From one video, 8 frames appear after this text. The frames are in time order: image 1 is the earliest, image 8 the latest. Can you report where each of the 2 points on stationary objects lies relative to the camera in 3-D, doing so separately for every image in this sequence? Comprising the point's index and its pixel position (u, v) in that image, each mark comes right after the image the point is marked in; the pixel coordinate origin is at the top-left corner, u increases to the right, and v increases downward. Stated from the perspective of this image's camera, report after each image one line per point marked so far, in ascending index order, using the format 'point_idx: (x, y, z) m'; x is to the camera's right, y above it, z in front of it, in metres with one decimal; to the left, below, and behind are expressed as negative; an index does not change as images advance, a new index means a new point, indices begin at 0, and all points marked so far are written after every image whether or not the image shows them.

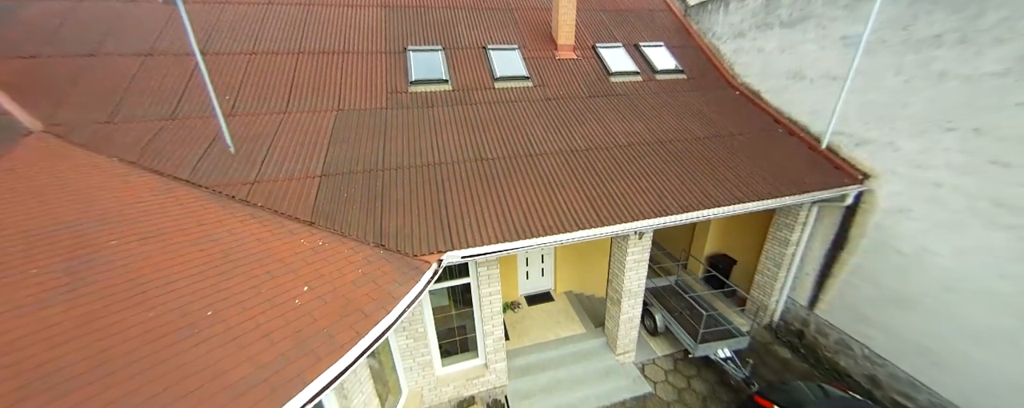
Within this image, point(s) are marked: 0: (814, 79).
0: (+5.2, +2.1, +5.1) m
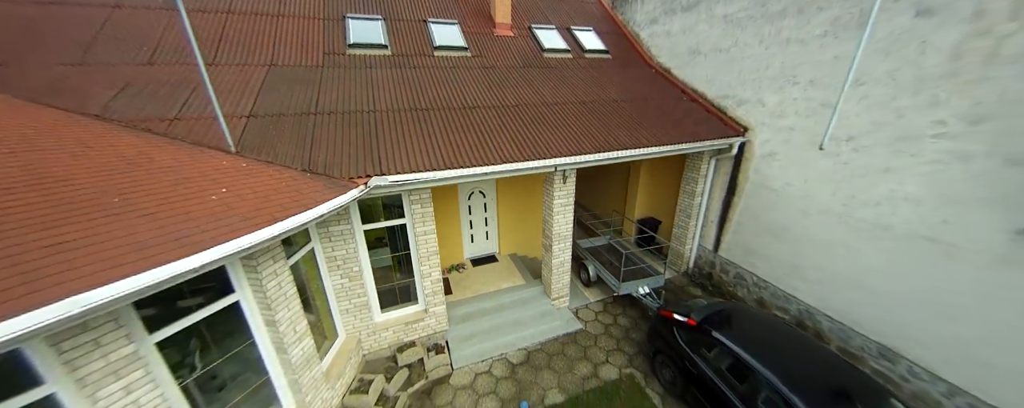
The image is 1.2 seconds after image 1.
0: (+4.0, +3.0, +6.0) m
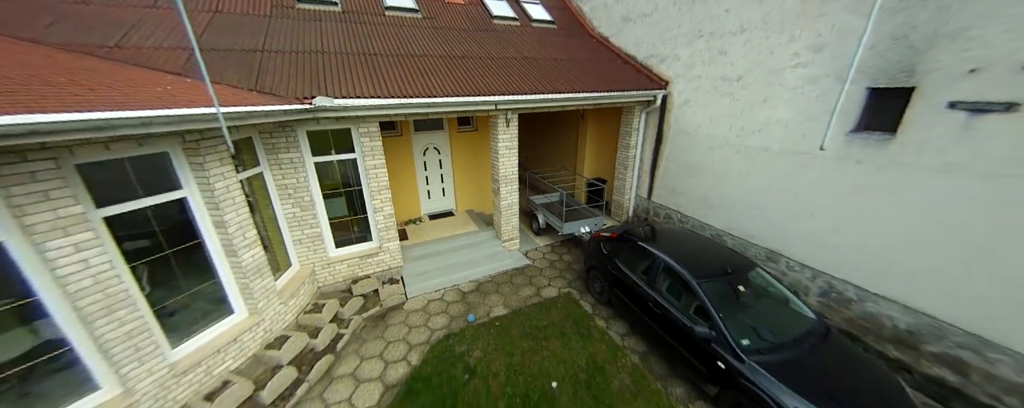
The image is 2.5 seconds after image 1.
0: (+2.8, +4.2, +6.8) m
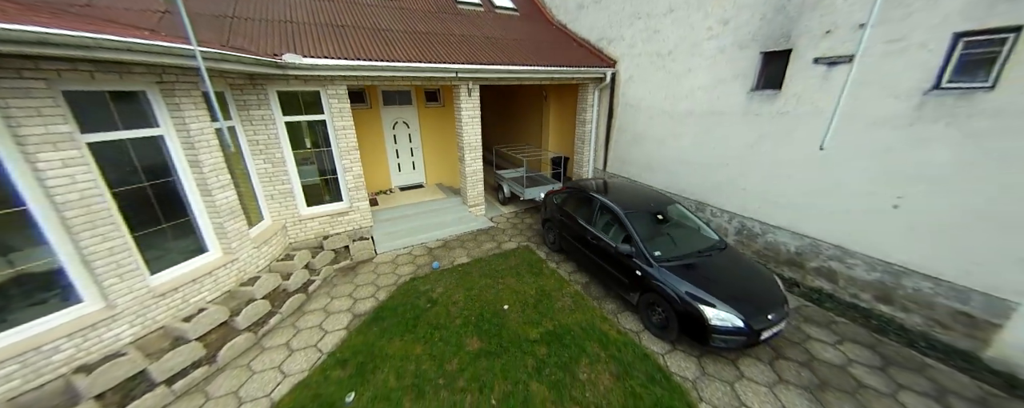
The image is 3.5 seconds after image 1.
0: (+1.9, +5.0, +7.5) m
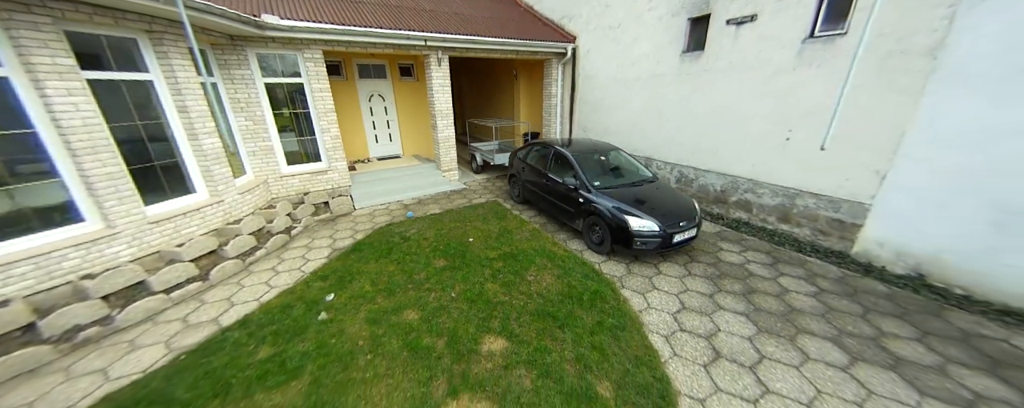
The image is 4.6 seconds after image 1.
0: (+1.1, +5.9, +8.1) m
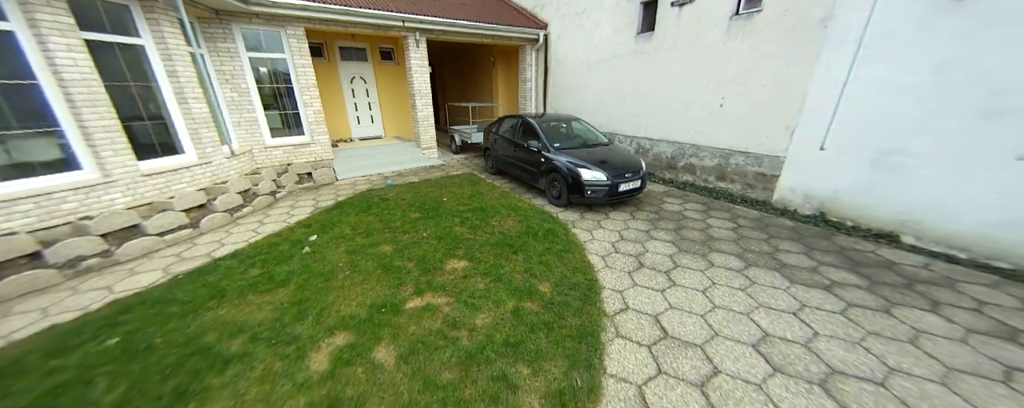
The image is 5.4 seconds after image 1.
0: (+0.3, +6.6, +8.6) m
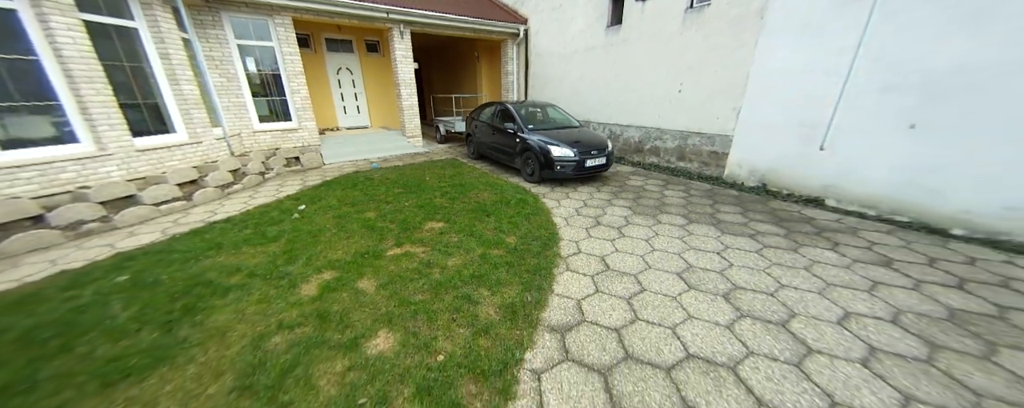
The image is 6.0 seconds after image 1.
0: (-0.2, +6.9, +9.0) m
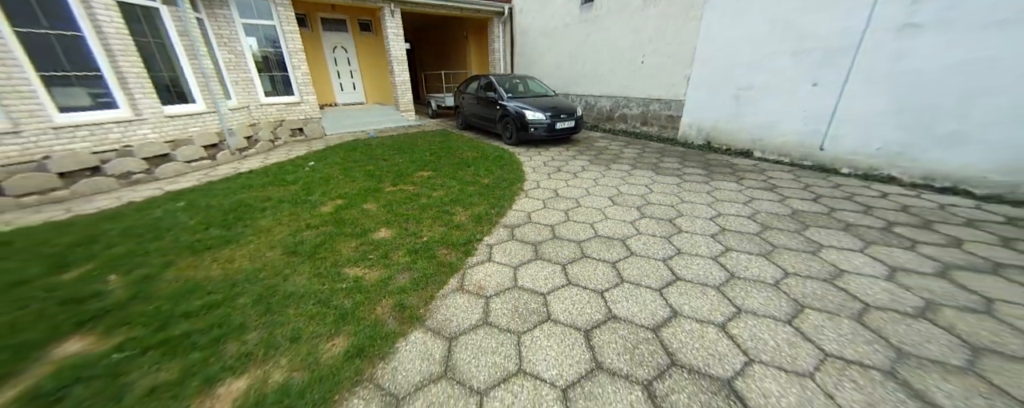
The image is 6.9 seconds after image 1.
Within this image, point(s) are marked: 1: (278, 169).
0: (-0.7, +7.9, +9.4) m
1: (-3.5, +0.5, +4.5) m
